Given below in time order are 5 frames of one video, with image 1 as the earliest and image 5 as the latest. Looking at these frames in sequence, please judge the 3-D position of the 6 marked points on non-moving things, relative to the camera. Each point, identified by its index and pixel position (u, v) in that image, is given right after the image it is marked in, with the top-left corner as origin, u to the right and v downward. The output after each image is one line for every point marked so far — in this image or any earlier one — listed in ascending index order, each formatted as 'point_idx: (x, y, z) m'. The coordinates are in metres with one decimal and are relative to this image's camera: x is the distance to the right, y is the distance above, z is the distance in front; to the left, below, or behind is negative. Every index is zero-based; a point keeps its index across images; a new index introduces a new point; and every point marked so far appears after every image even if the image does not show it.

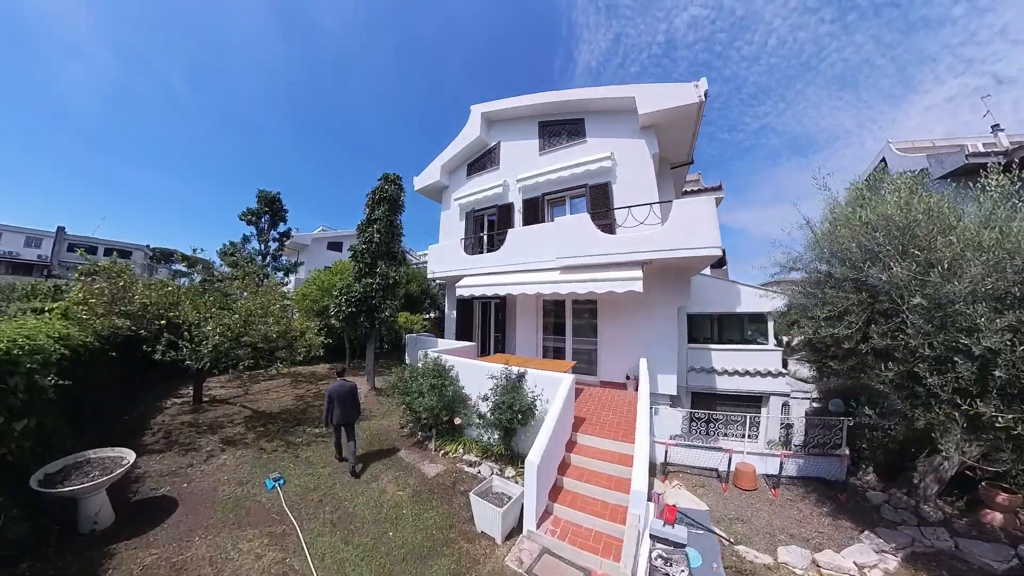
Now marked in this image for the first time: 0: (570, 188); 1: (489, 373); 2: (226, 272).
0: (+4.1, +6.7, +16.2) m
1: (-0.8, -3.4, +9.6) m
2: (-17.9, +0.6, +15.1) m
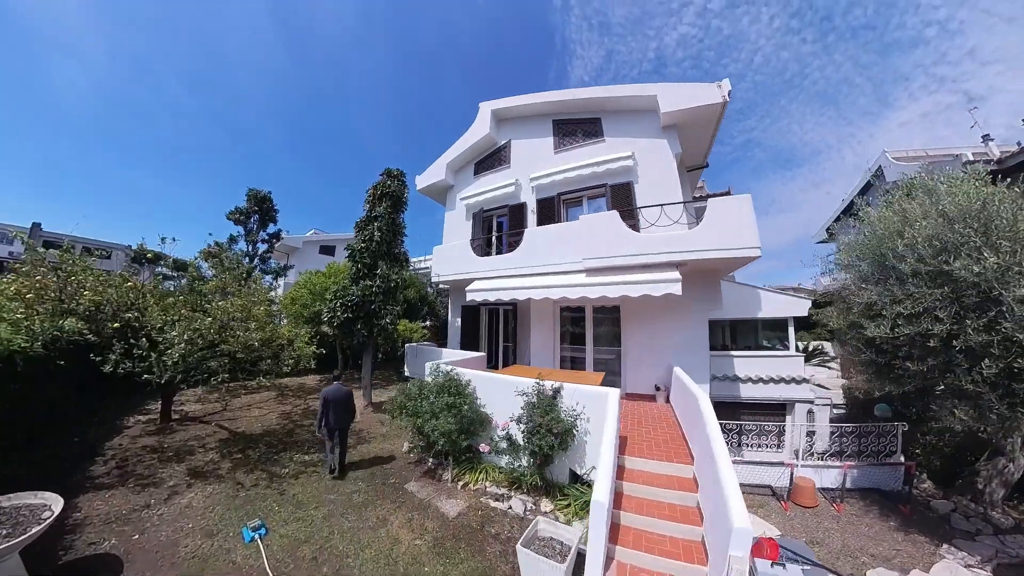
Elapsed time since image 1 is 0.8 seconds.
0: (+5.0, +6.5, +15.4) m
1: (+0.2, -3.4, +8.2) m
2: (-17.0, +0.5, +13.4) m
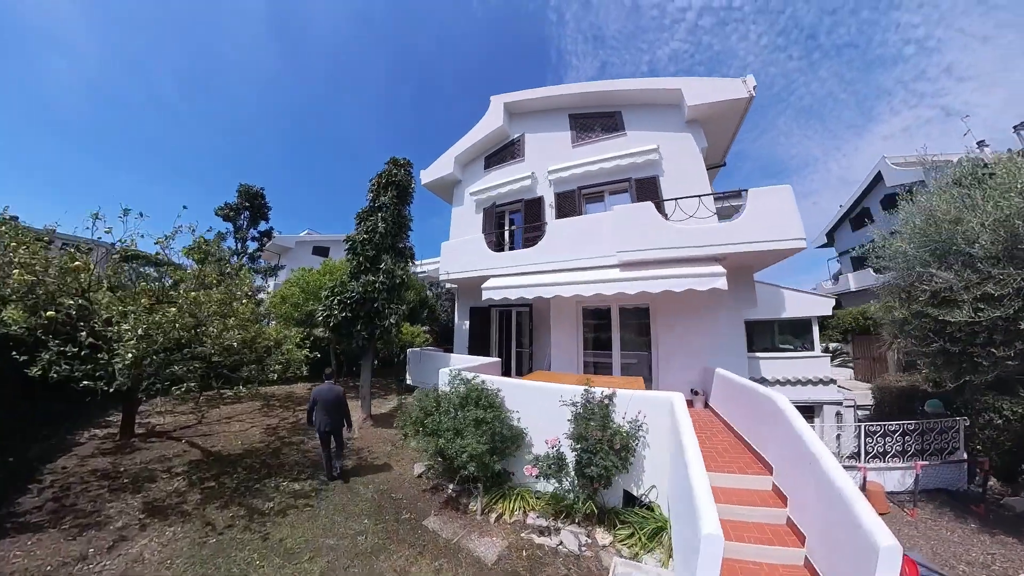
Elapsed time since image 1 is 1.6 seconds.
0: (+5.9, +6.5, +14.5) m
1: (+1.4, -3.1, +6.9) m
2: (-16.0, +0.7, +11.7) m
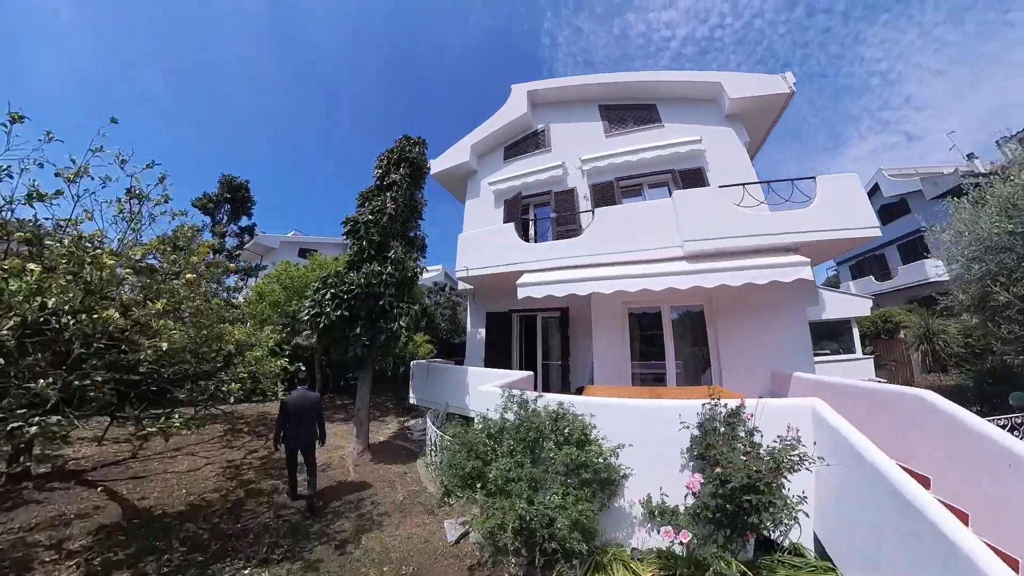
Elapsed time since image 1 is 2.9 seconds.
0: (+7.4, +6.6, +13.1) m
1: (+3.2, -2.6, +4.8) m
2: (-14.4, +1.0, +8.9) m
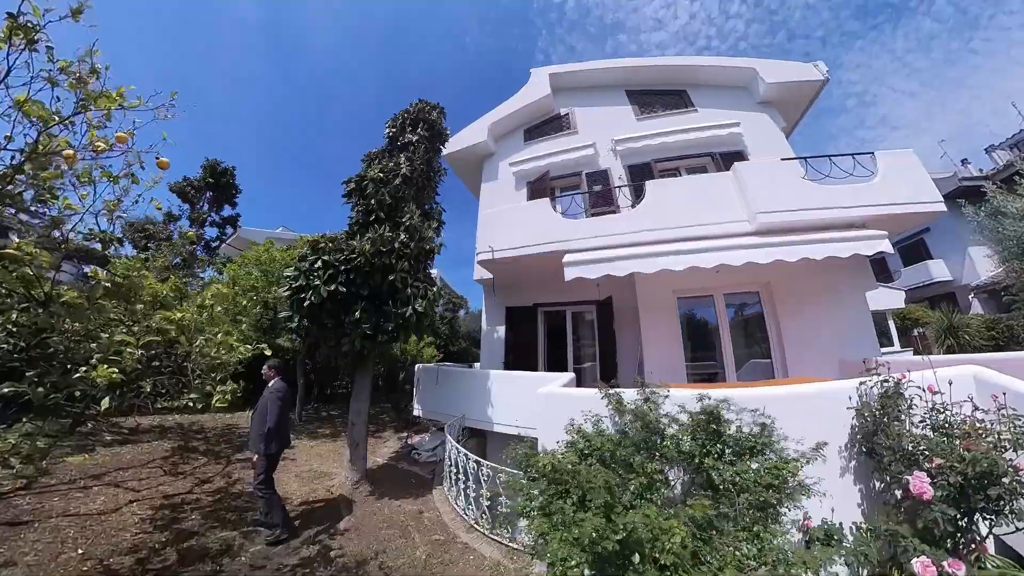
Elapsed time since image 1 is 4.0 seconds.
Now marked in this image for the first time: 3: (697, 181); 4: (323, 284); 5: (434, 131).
0: (+8.7, +7.1, +11.9) m
1: (+4.8, -1.7, +3.0) m
2: (-13.0, +1.8, +6.5) m
3: (+6.5, +4.2, +8.9) m
4: (-5.9, -0.1, +7.5) m
5: (-3.5, +6.5, +9.7) m
